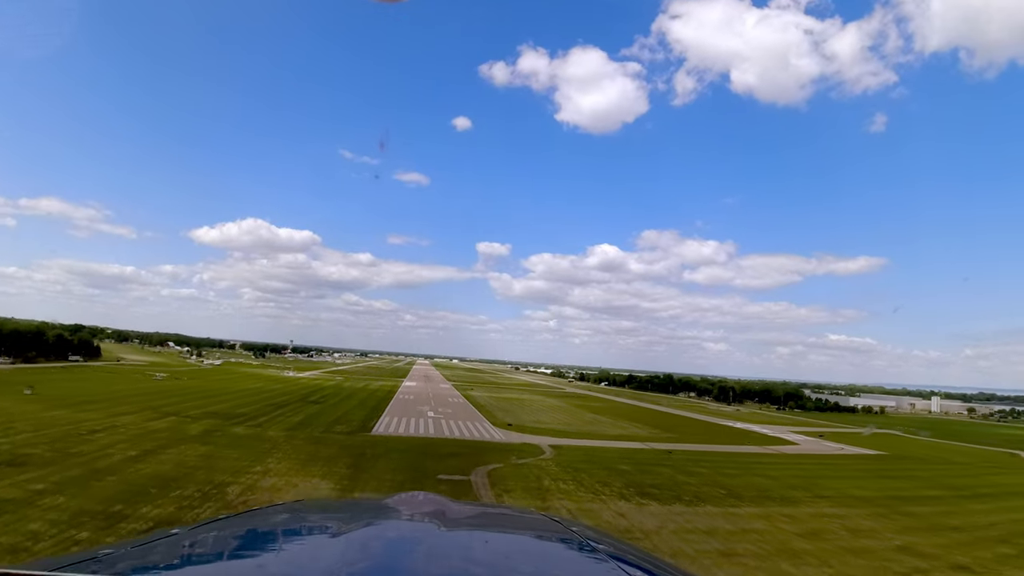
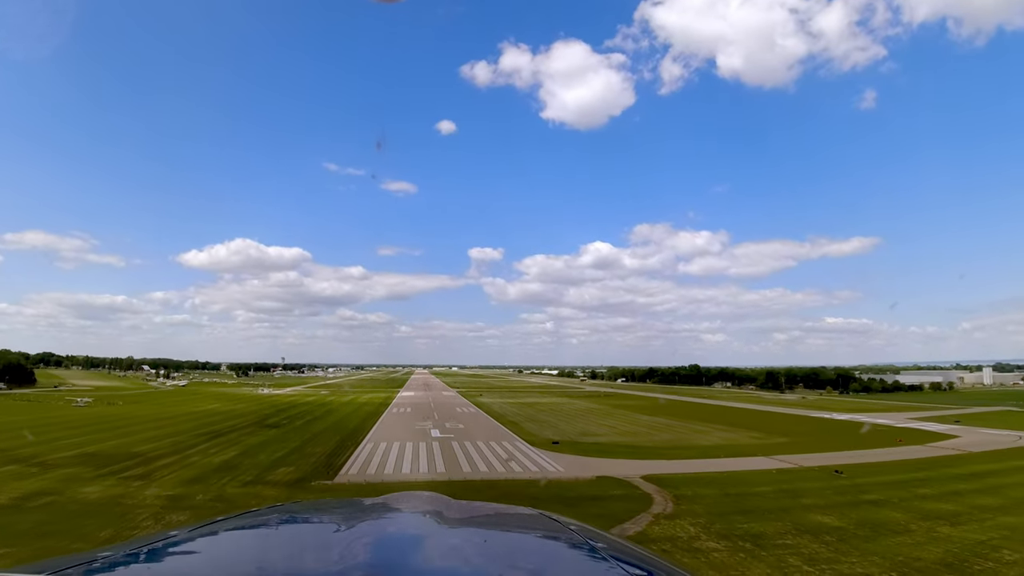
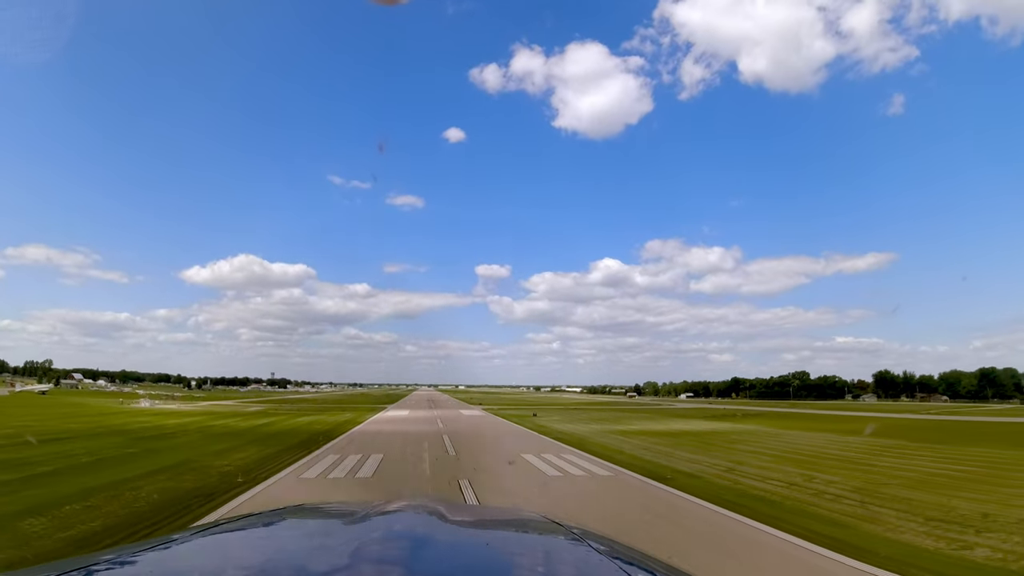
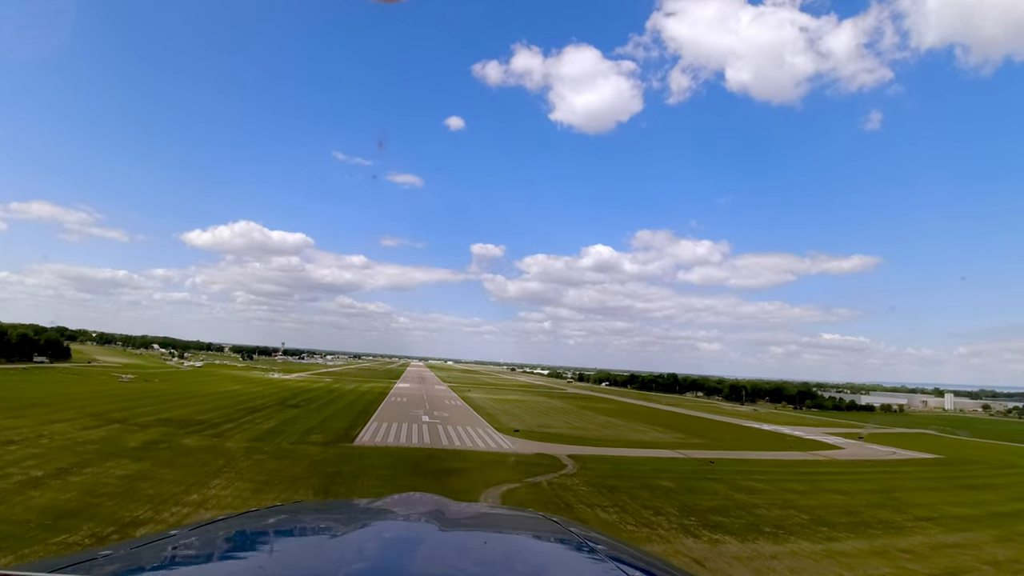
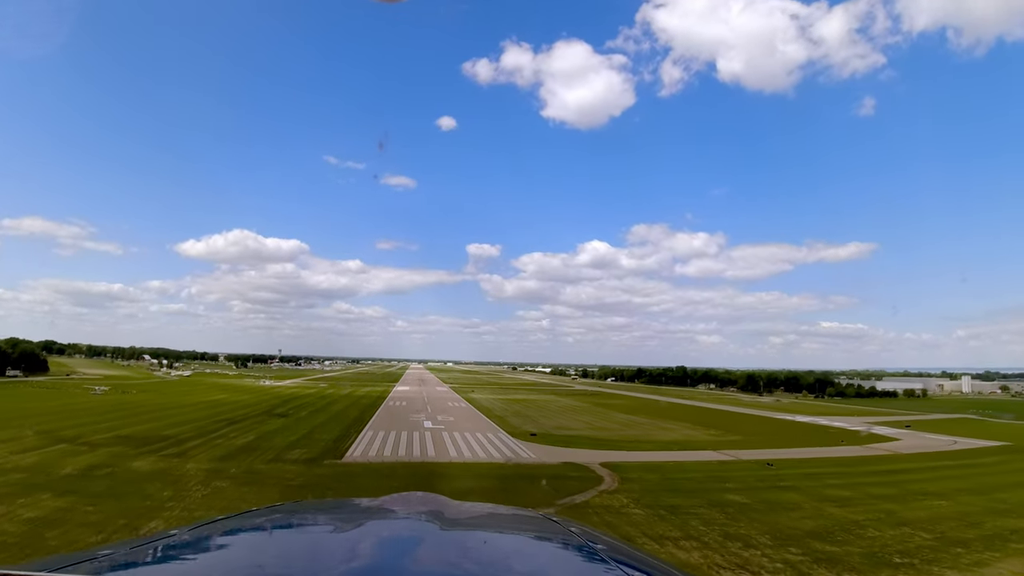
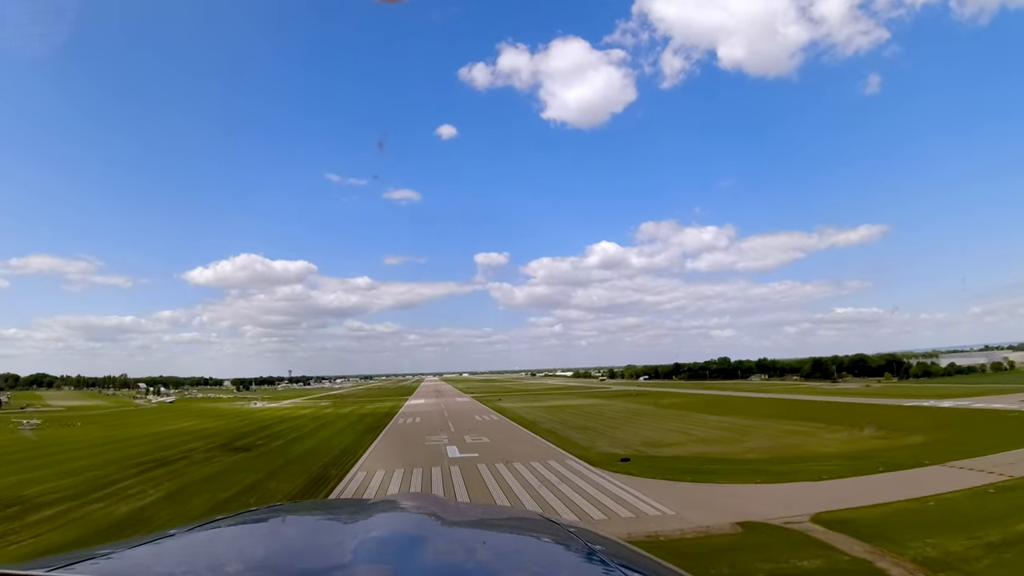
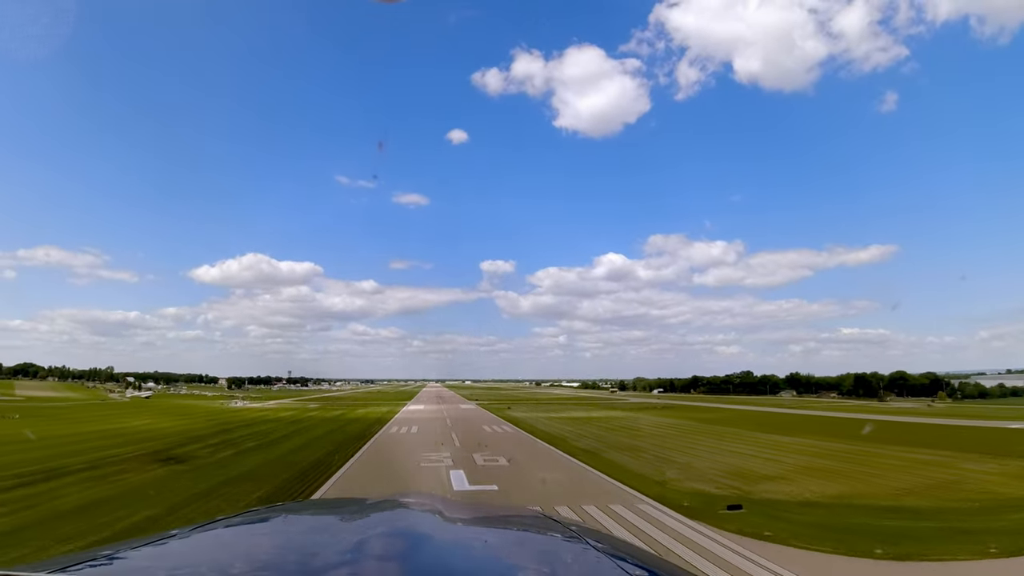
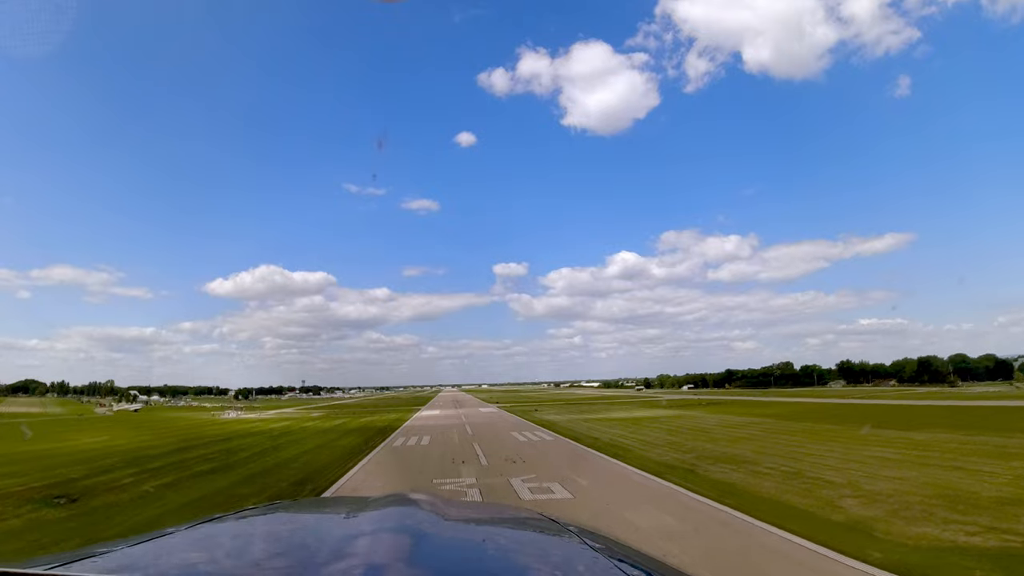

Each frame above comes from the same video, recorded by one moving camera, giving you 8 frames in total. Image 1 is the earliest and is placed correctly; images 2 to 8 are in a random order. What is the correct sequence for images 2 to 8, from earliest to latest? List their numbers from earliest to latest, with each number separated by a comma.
4, 5, 2, 6, 7, 8, 3
